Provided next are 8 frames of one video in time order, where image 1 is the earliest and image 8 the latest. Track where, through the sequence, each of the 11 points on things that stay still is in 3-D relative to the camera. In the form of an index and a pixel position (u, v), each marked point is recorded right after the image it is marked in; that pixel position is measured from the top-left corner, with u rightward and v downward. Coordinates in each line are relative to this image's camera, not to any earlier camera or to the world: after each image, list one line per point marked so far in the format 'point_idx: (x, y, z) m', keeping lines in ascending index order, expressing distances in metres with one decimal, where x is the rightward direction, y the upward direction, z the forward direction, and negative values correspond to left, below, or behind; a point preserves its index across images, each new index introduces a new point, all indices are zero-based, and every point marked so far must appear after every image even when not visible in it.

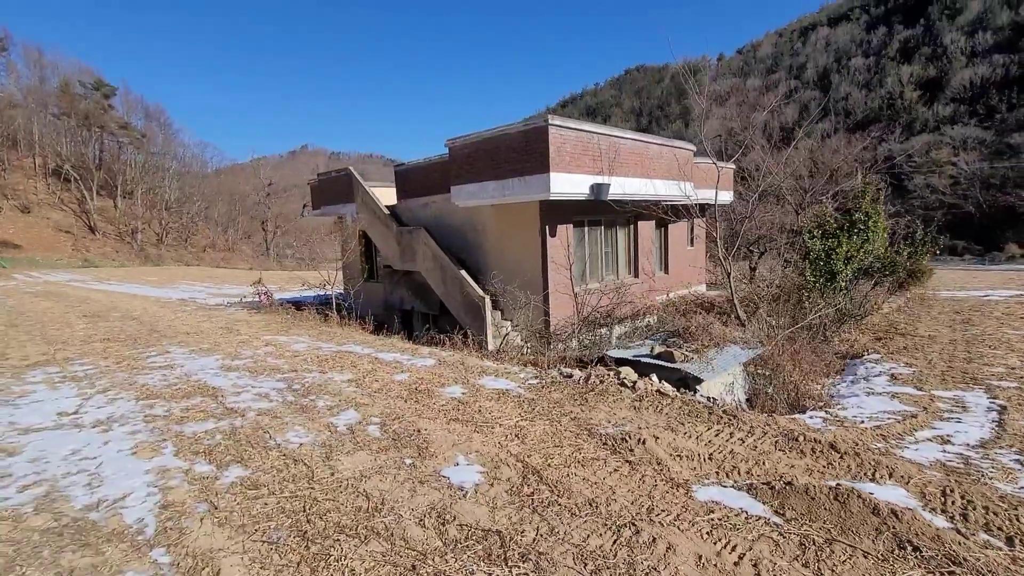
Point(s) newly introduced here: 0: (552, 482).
0: (+0.3, -1.3, +3.2) m
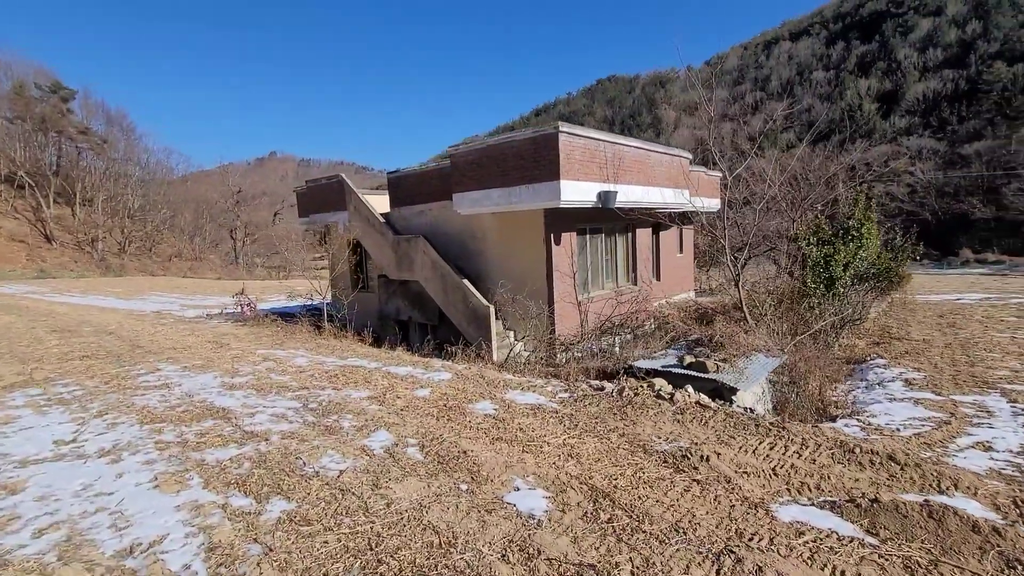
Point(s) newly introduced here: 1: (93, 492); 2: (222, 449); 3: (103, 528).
0: (+0.7, -1.3, +3.0) m
1: (-2.9, -1.4, +3.3) m
2: (-2.4, -1.3, +4.0) m
3: (-2.4, -1.4, +2.8) m
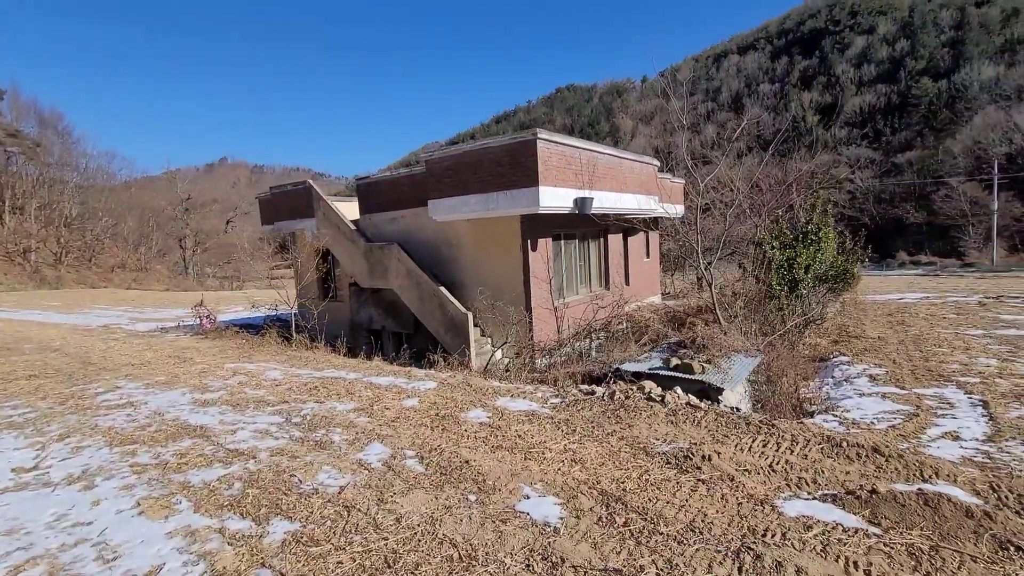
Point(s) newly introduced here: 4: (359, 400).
0: (+0.8, -1.4, +3.0) m
1: (-2.8, -1.5, +3.1) m
2: (-2.4, -1.4, +3.8) m
3: (-2.3, -1.5, +2.6) m
4: (-1.7, -1.3, +5.6) m
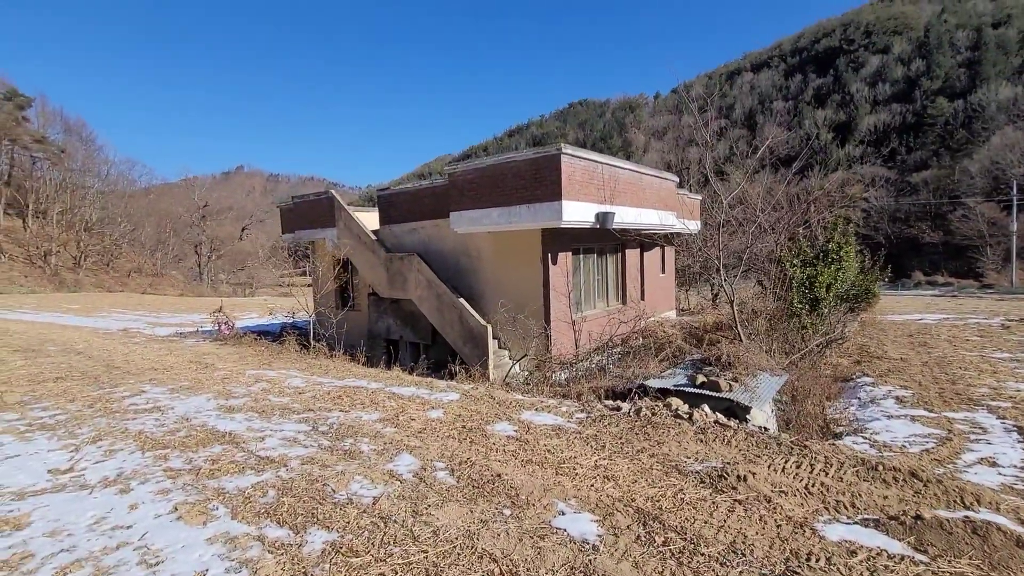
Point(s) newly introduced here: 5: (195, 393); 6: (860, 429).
0: (+1.0, -1.5, +3.0) m
1: (-2.6, -1.5, +3.1) m
2: (-2.1, -1.5, +3.8) m
3: (-2.1, -1.5, +2.7) m
4: (-1.5, -1.4, +5.6) m
5: (-4.5, -1.5, +6.9) m
6: (+4.0, -1.6, +5.6) m
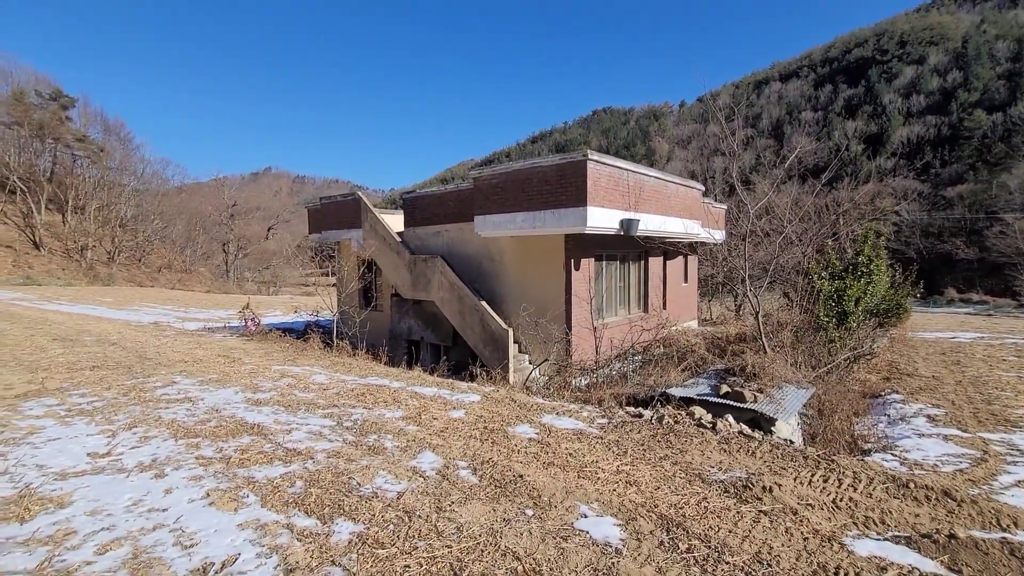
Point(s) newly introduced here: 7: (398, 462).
0: (+1.1, -1.5, +3.0) m
1: (-2.4, -1.5, +3.2) m
2: (-2.0, -1.4, +3.9) m
3: (-1.9, -1.5, +2.8) m
4: (-1.2, -1.4, +5.7) m
5: (-4.2, -1.4, +7.1) m
6: (+4.2, -1.8, +5.4) m
7: (-0.9, -1.4, +4.0) m
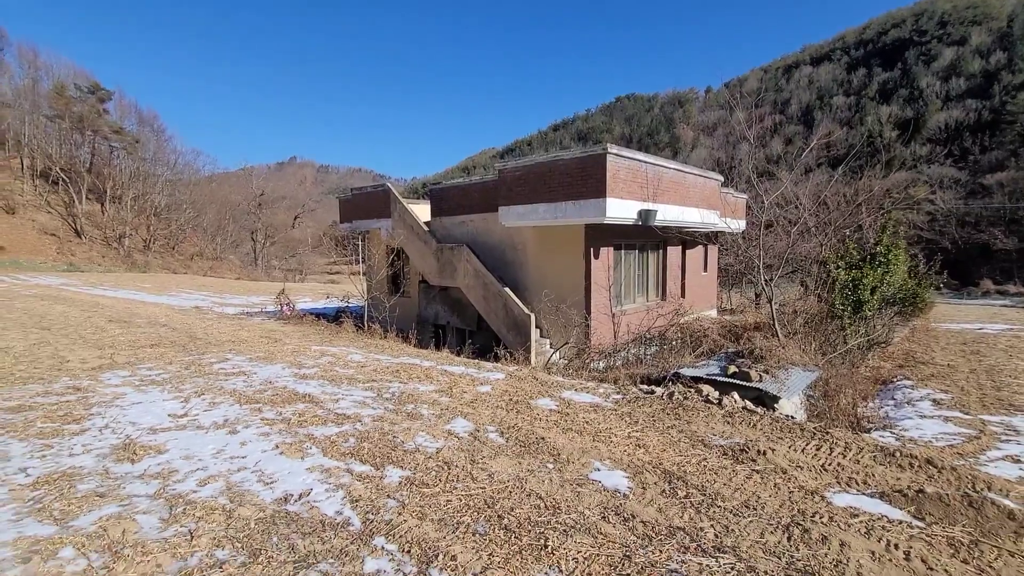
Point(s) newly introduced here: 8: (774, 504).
0: (+1.3, -1.4, +3.4) m
1: (-2.2, -1.3, +3.9) m
2: (-1.7, -1.3, +4.5) m
3: (-1.8, -1.3, +3.4) m
4: (-0.9, -1.2, +6.3) m
5: (-3.8, -1.2, +7.7) m
6: (+4.5, -1.6, +5.8) m
7: (-0.7, -1.3, +4.6) m
8: (+1.7, -1.4, +3.2) m
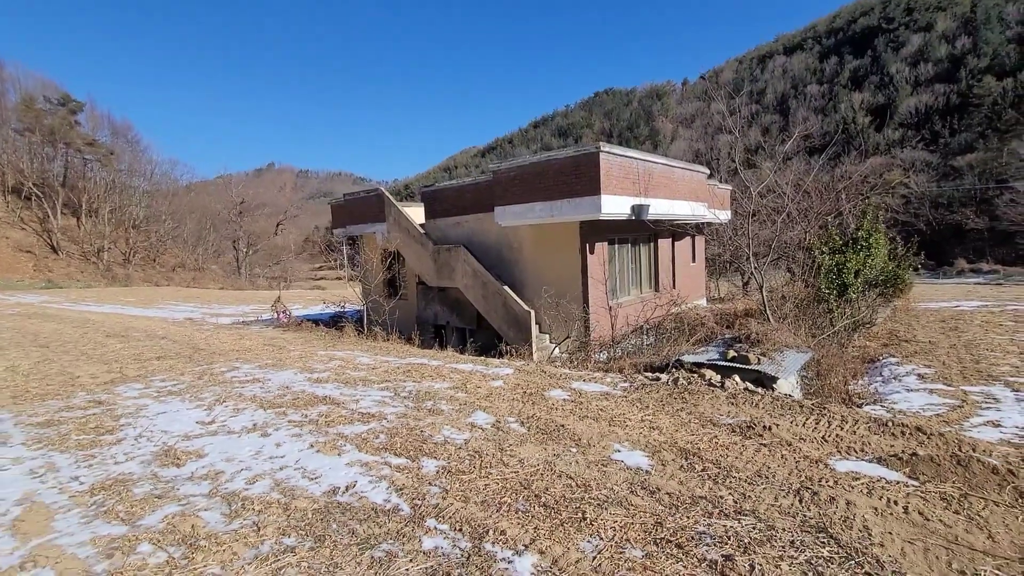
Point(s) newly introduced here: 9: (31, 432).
0: (+1.5, -1.3, +3.7) m
1: (-2.0, -1.4, +4.0) m
2: (-1.6, -1.3, +4.7) m
3: (-1.6, -1.4, +3.6) m
4: (-0.8, -1.2, +6.5) m
5: (-3.7, -1.3, +7.9) m
6: (+4.6, -1.4, +6.1) m
7: (-0.5, -1.3, +4.8) m
8: (+2.0, -1.3, +3.5) m
9: (-4.6, -1.4, +4.7) m
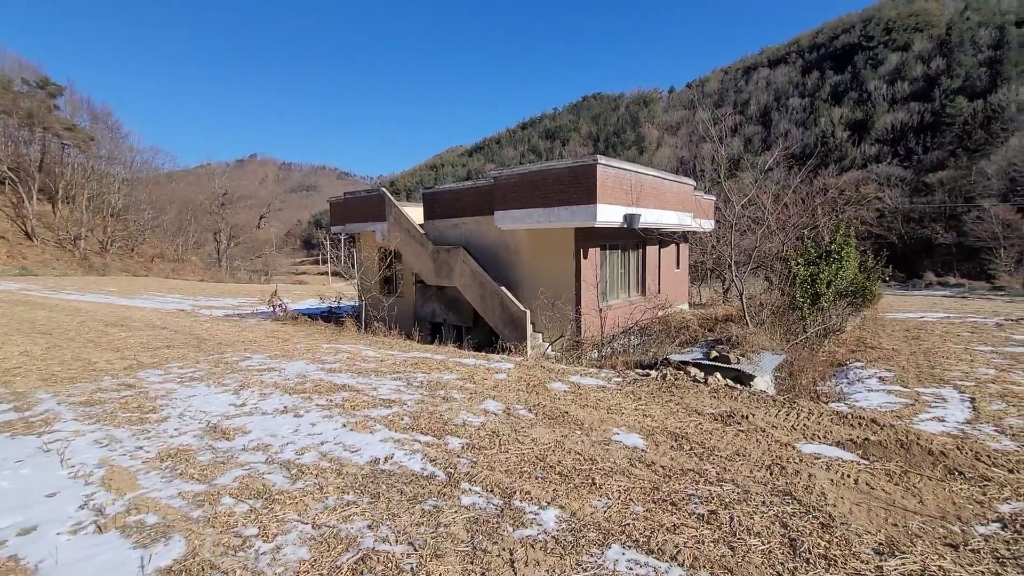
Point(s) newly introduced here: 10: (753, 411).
0: (+1.7, -1.4, +4.3) m
1: (-1.9, -1.3, +4.5) m
2: (-1.5, -1.3, +5.2) m
3: (-1.4, -1.4, +4.1) m
4: (-0.8, -1.2, +7.0) m
5: (-3.8, -1.2, +8.3) m
6: (+4.7, -1.5, +6.9) m
7: (-0.5, -1.3, +5.4) m
8: (+2.1, -1.4, +4.2) m
9: (-4.5, -1.3, +5.1) m
10: (+2.6, -1.3, +5.2) m
